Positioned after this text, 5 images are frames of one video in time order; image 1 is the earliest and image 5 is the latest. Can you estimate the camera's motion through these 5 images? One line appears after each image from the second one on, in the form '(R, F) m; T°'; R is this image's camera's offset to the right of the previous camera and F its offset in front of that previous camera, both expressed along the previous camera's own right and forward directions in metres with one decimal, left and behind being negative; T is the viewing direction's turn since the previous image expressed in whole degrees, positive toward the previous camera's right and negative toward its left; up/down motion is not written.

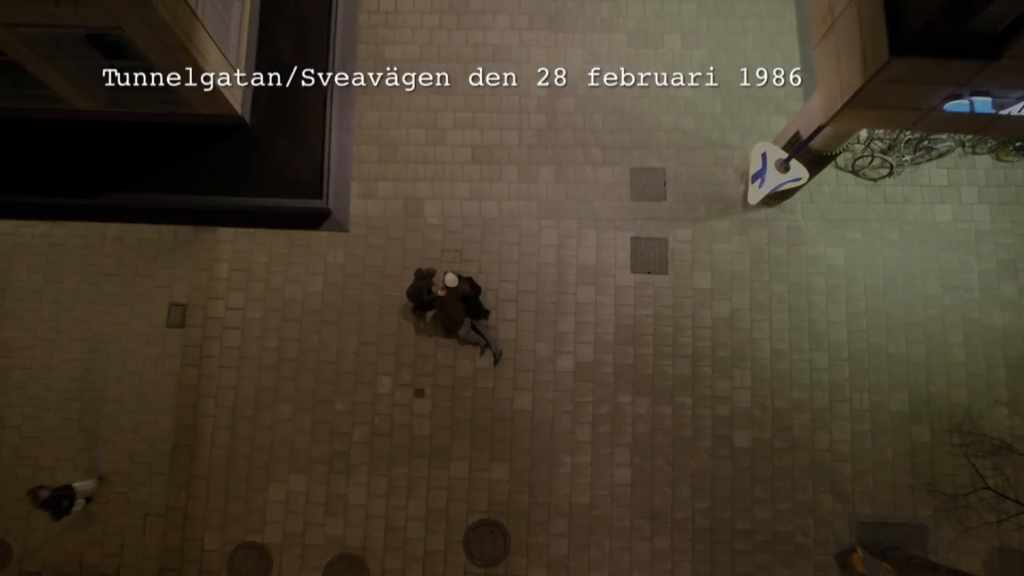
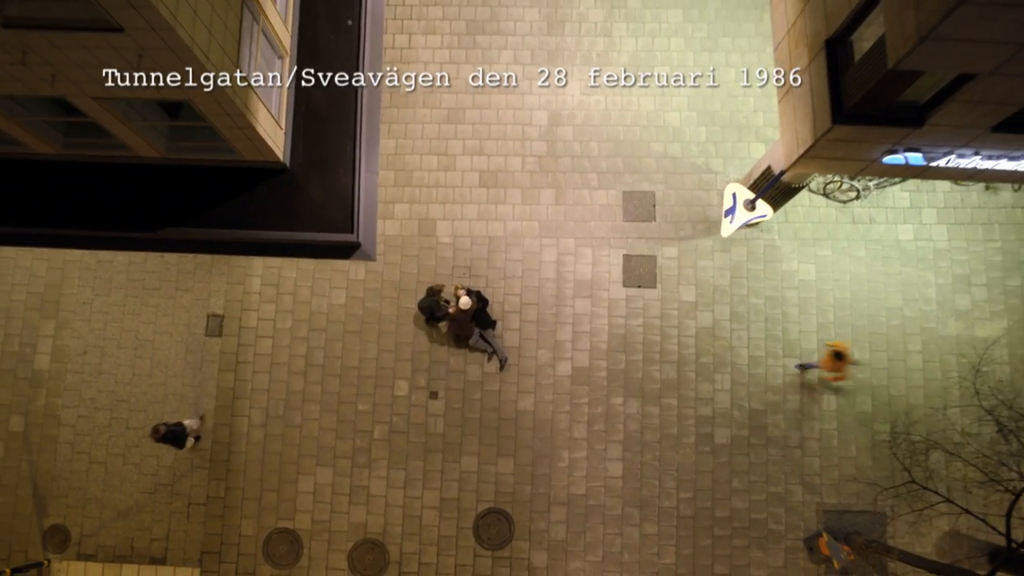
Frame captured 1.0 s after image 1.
(0.0, -1.0) m; 0°
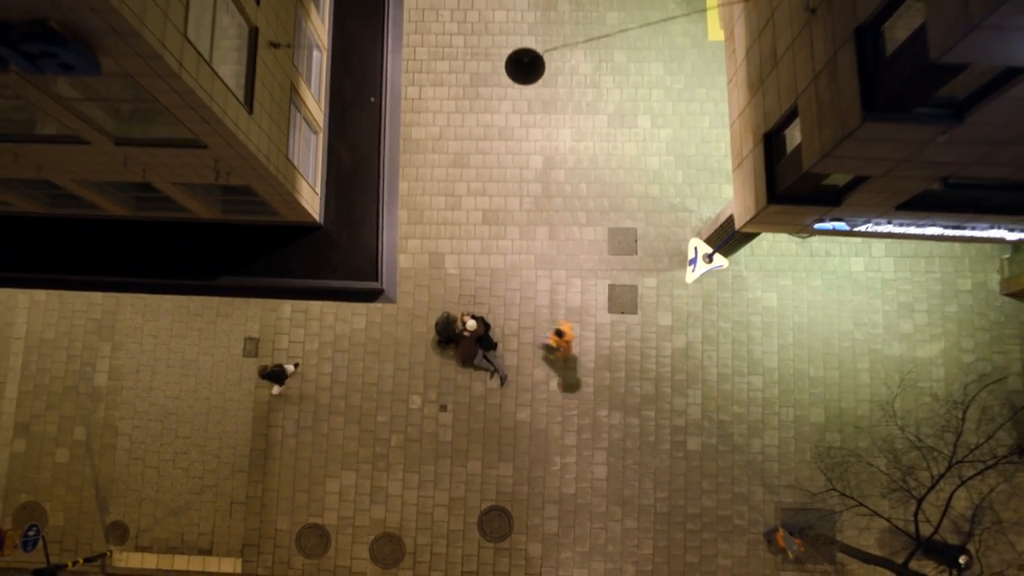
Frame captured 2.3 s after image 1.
(0.0, -1.4) m; 0°
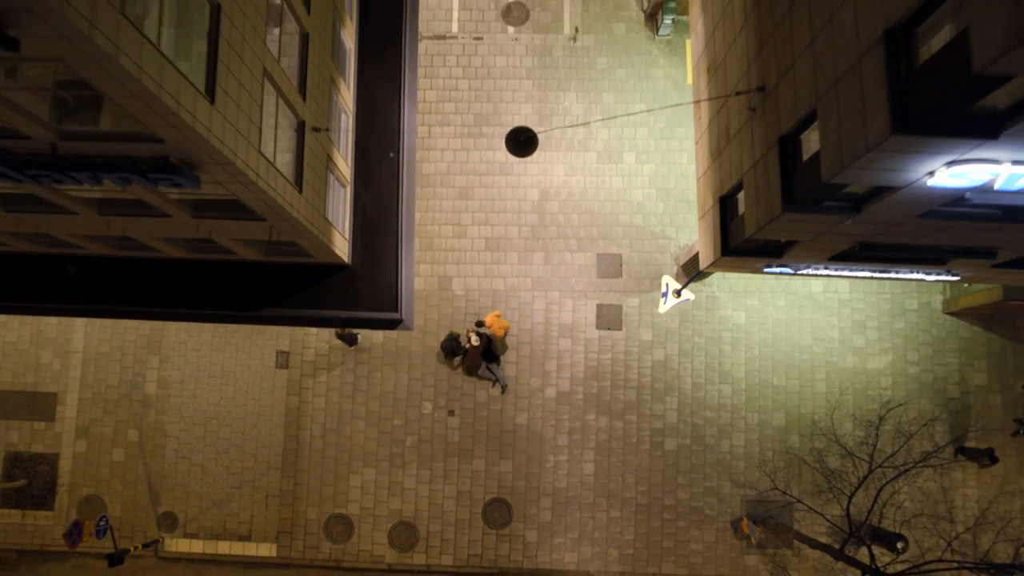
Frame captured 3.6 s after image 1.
(0.0, -1.5) m; 0°
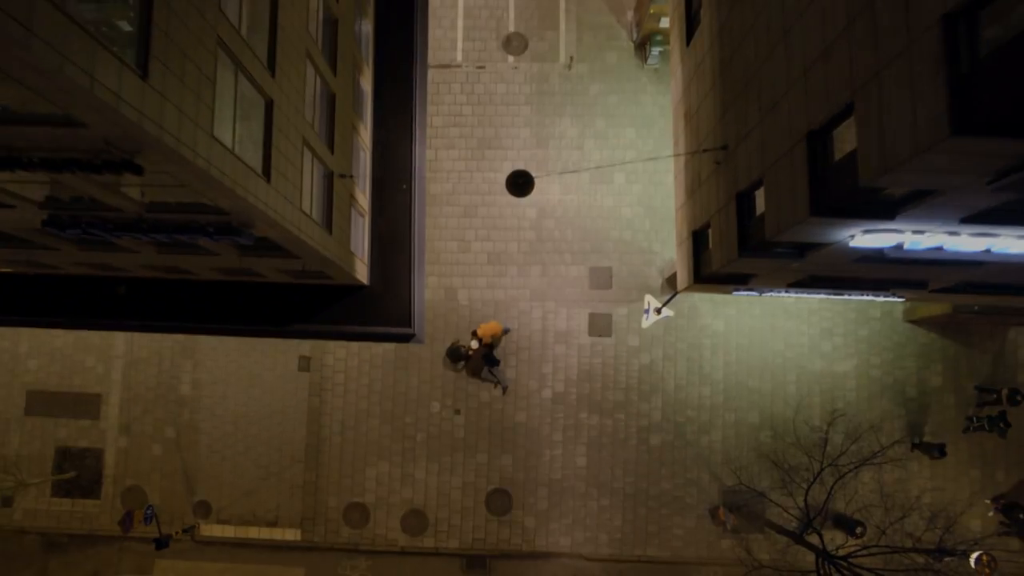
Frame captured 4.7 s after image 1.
(0.0, -1.3) m; 0°
